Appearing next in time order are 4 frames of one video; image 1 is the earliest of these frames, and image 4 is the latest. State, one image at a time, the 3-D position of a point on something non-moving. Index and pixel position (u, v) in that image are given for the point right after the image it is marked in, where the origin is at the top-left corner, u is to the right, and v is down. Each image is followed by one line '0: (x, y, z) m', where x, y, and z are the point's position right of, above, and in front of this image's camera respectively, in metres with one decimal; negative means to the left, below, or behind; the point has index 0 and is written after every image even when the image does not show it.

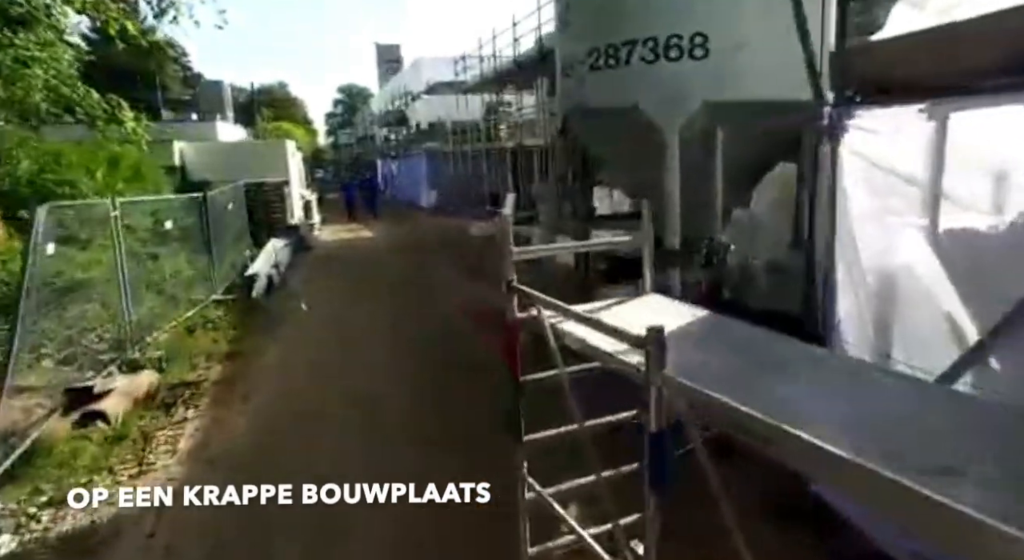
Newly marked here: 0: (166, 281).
0: (-5.3, 0.0, +9.6) m
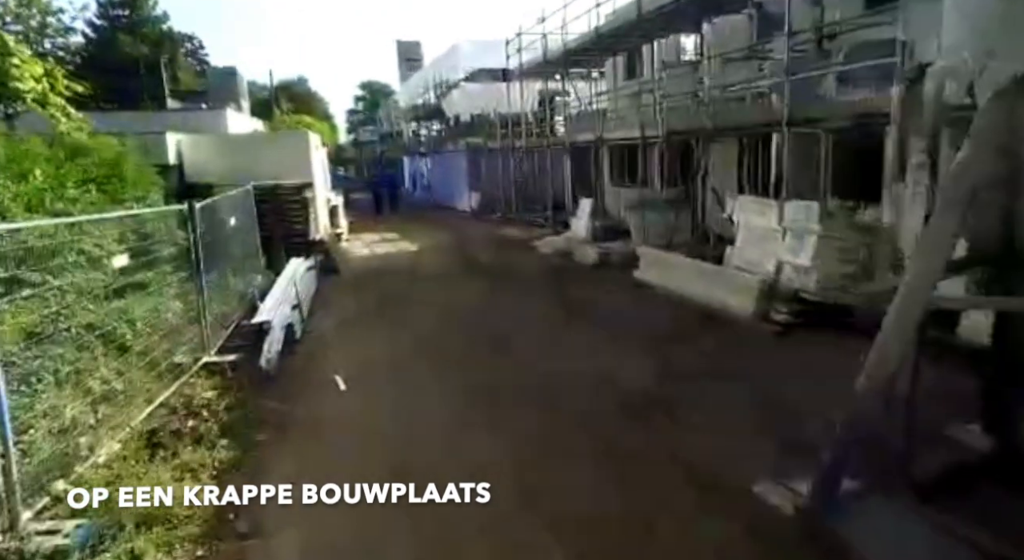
0: (-3.9, -0.5, +6.5) m
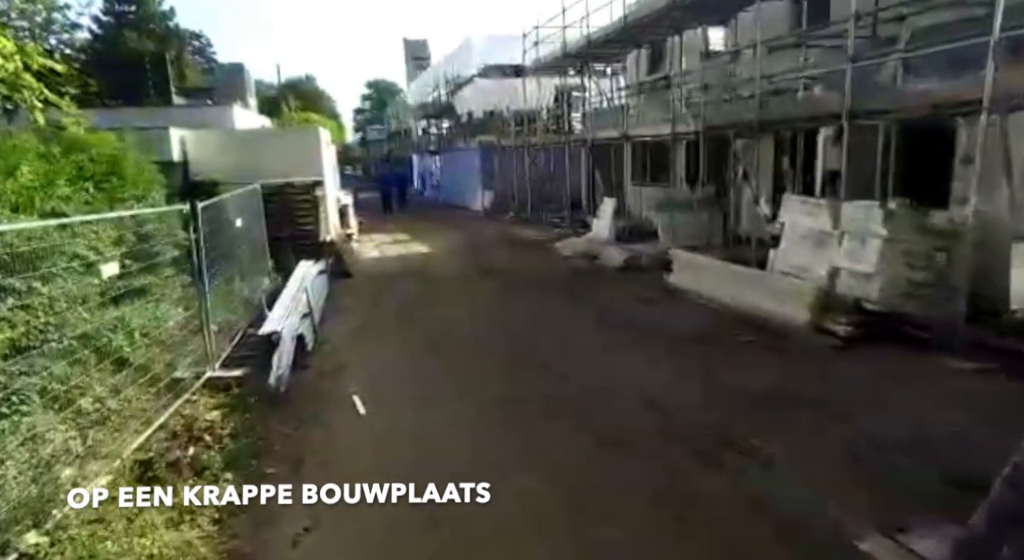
0: (-3.6, -0.6, +5.9) m
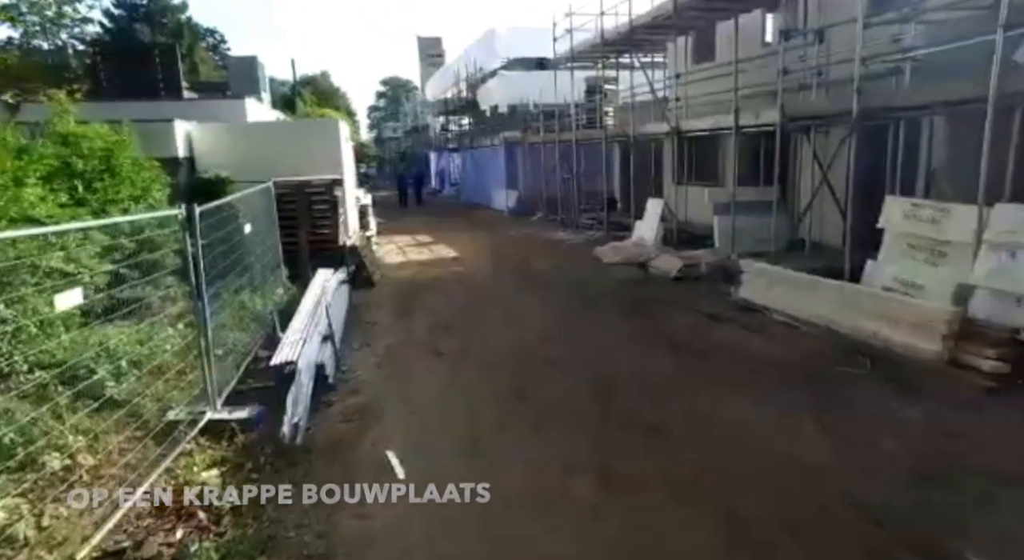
0: (-3.1, -0.7, +4.8) m
